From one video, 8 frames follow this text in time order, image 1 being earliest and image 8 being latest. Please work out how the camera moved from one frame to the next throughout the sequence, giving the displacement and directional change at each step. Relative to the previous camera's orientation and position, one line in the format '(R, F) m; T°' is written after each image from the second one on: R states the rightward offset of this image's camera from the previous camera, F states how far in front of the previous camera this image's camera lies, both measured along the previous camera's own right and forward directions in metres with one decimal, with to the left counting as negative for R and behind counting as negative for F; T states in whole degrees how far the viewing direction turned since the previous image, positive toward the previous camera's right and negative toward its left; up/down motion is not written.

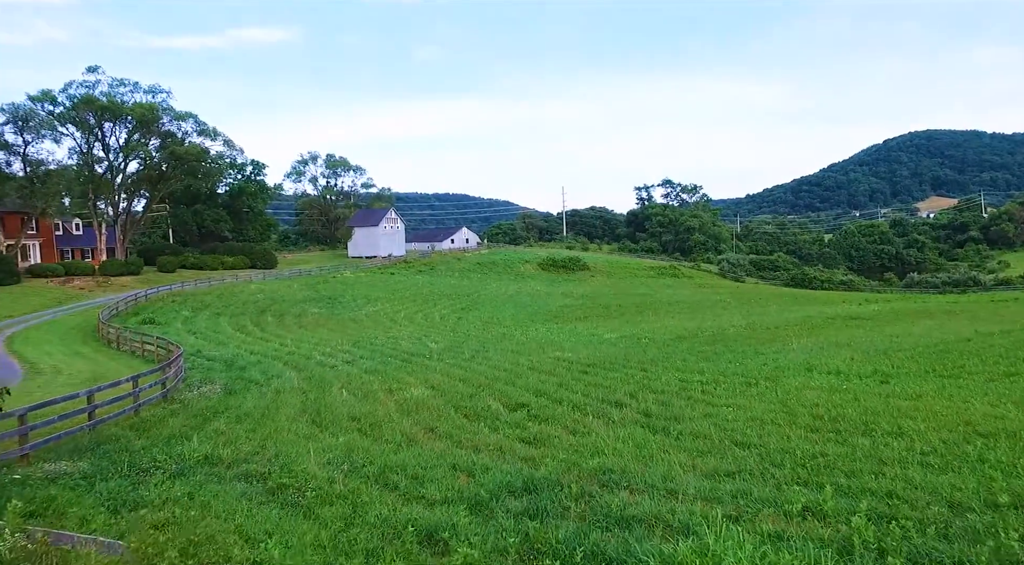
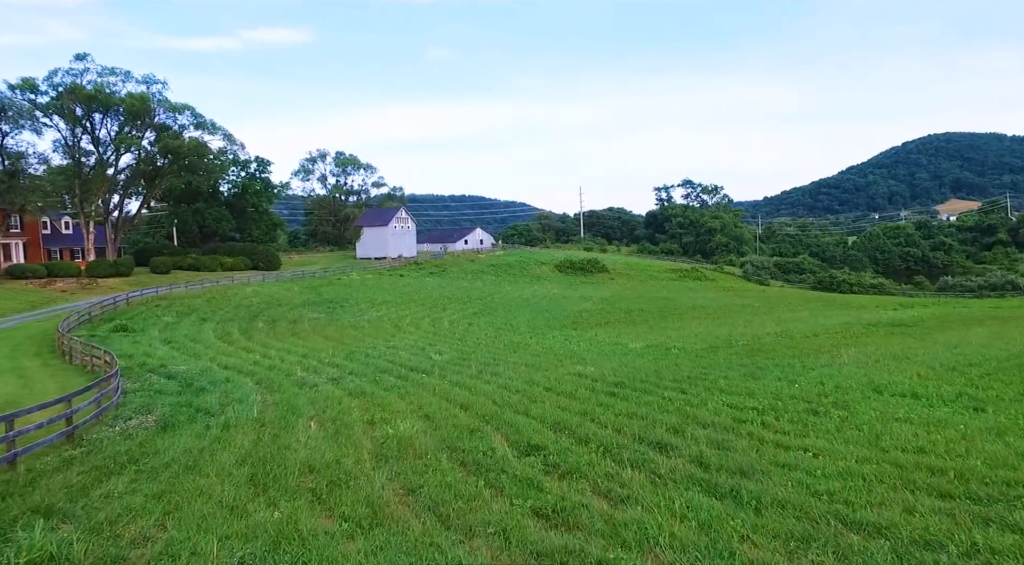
(0.0, +2.6) m; -1°
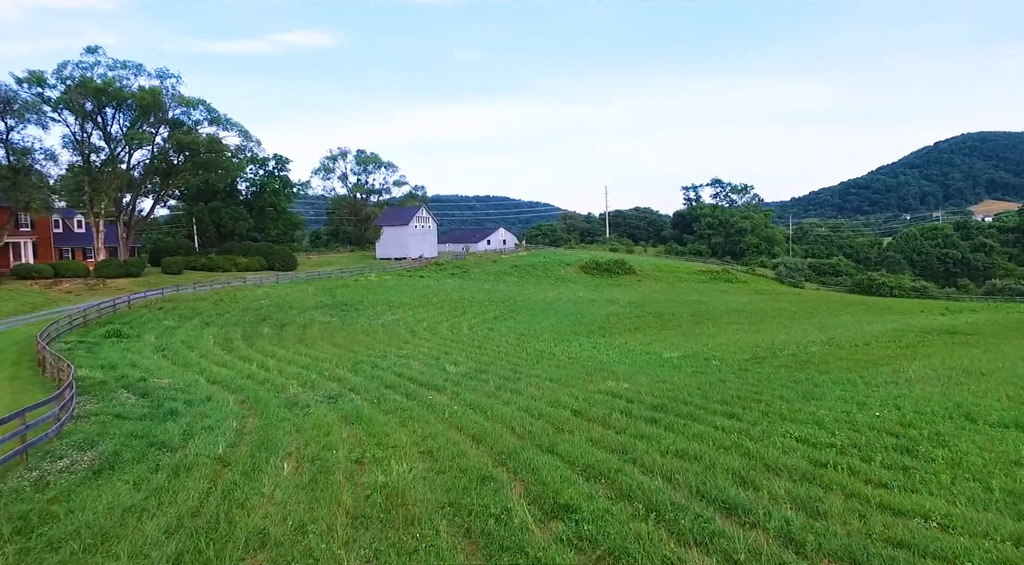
(0.0, +2.0) m; -2°
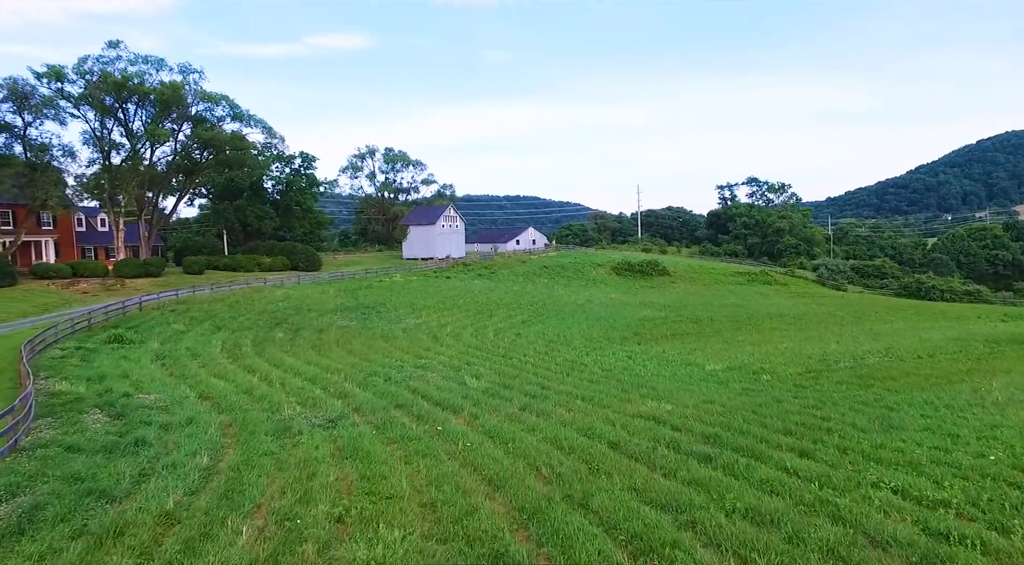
(0.0, +1.8) m; -3°
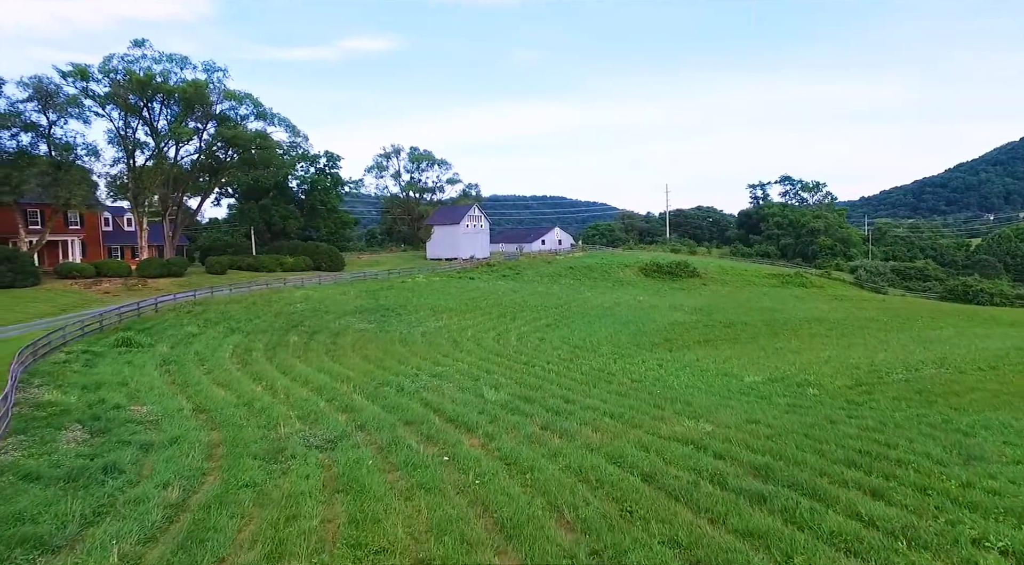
(+0.1, +1.2) m; -2°
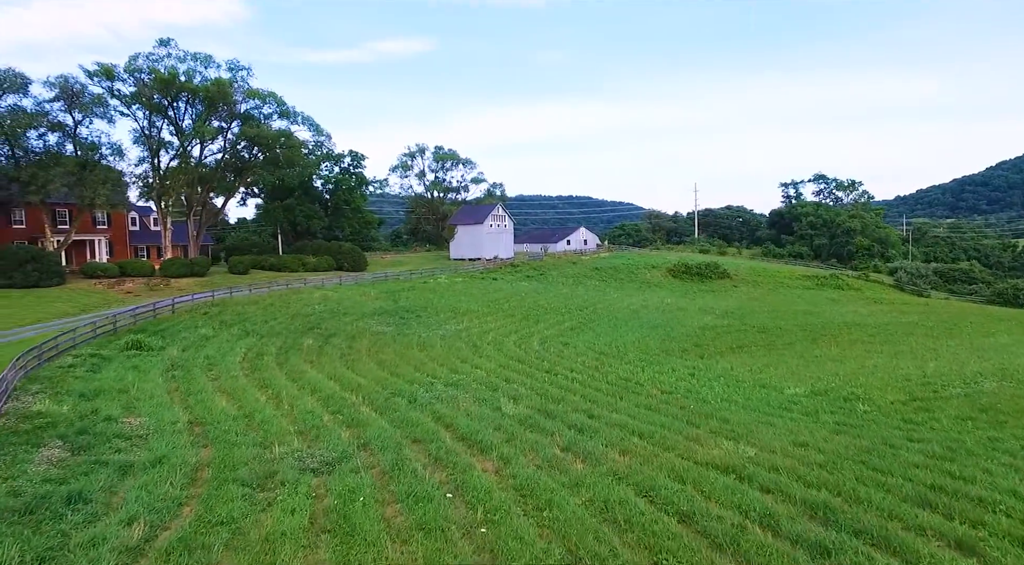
(+0.1, +1.0) m; -2°
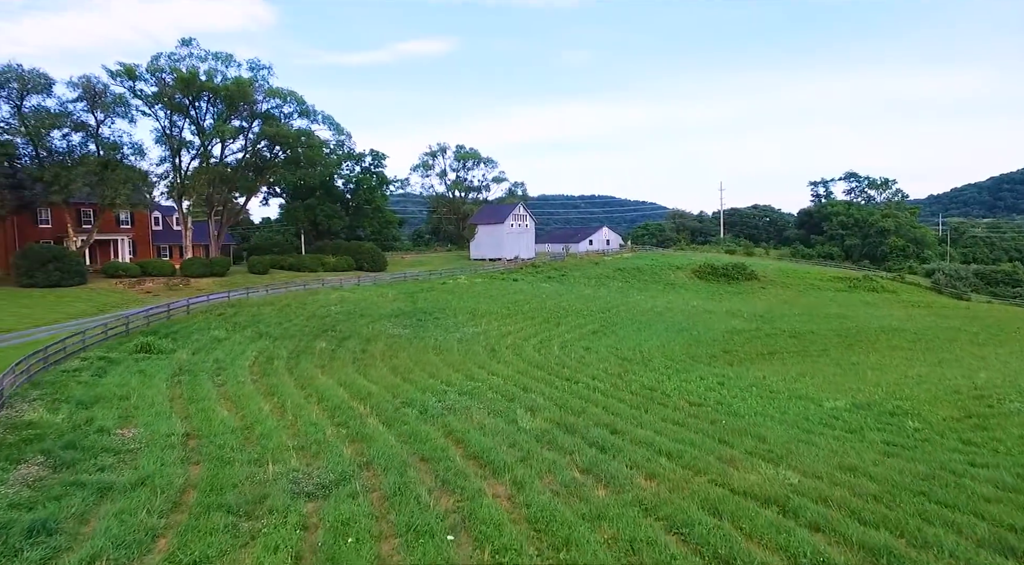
(+0.1, +0.8) m; -2°
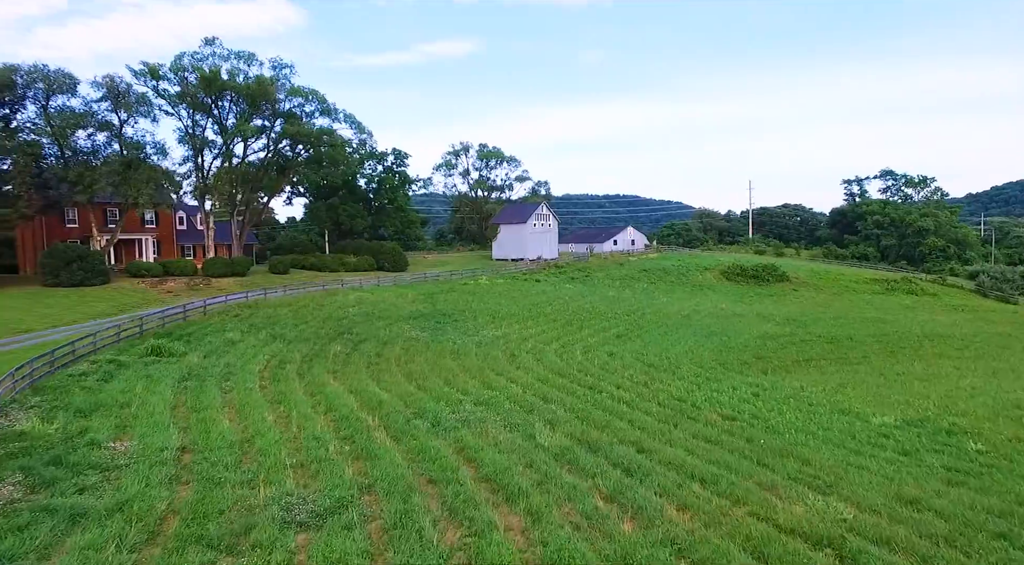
(+0.1, +0.9) m; -2°
